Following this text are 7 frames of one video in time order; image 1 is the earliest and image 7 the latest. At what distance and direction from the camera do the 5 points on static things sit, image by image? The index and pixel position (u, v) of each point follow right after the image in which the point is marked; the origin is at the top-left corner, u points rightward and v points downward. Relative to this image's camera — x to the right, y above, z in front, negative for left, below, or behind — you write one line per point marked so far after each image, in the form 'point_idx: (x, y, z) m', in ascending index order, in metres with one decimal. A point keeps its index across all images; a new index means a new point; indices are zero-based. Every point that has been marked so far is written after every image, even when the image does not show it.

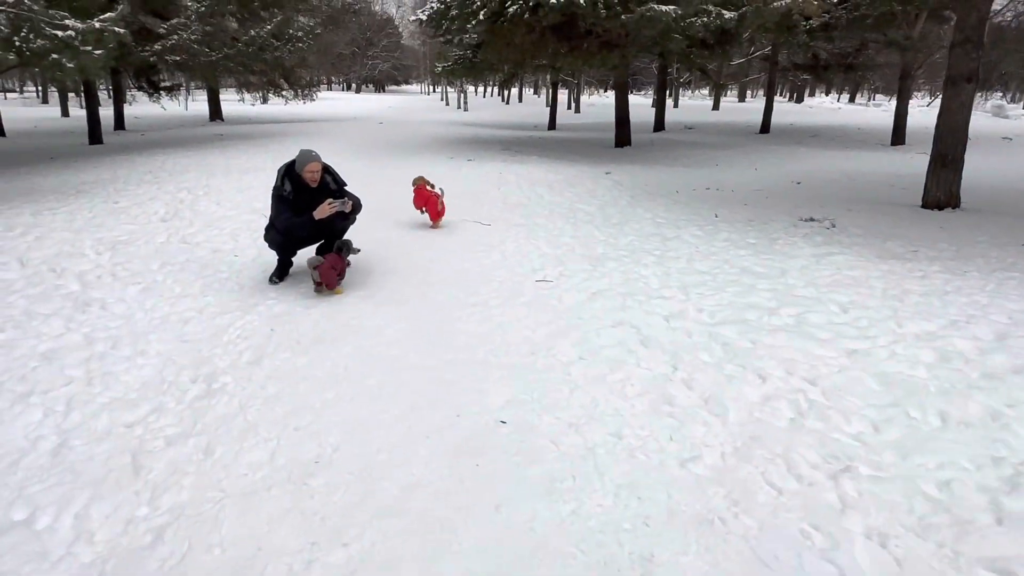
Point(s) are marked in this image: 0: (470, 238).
0: (-0.4, +0.5, +6.6) m
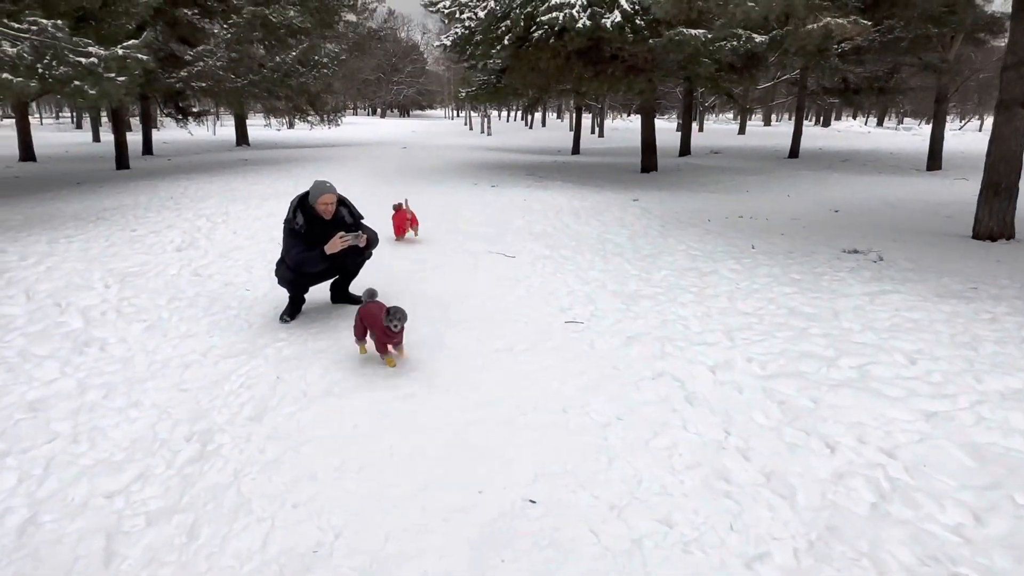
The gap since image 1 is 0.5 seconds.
0: (-0.2, +0.2, +6.3) m
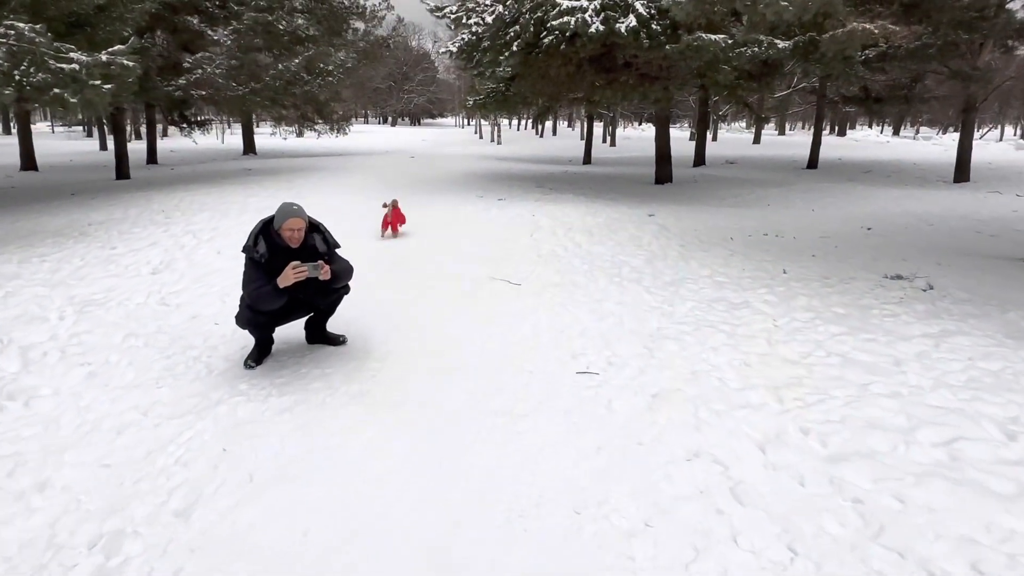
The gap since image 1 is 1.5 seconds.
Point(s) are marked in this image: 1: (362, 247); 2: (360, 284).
0: (-0.1, -0.1, +5.5) m
1: (-1.9, +0.6, +8.6) m
2: (-1.4, 0.0, +6.2) m
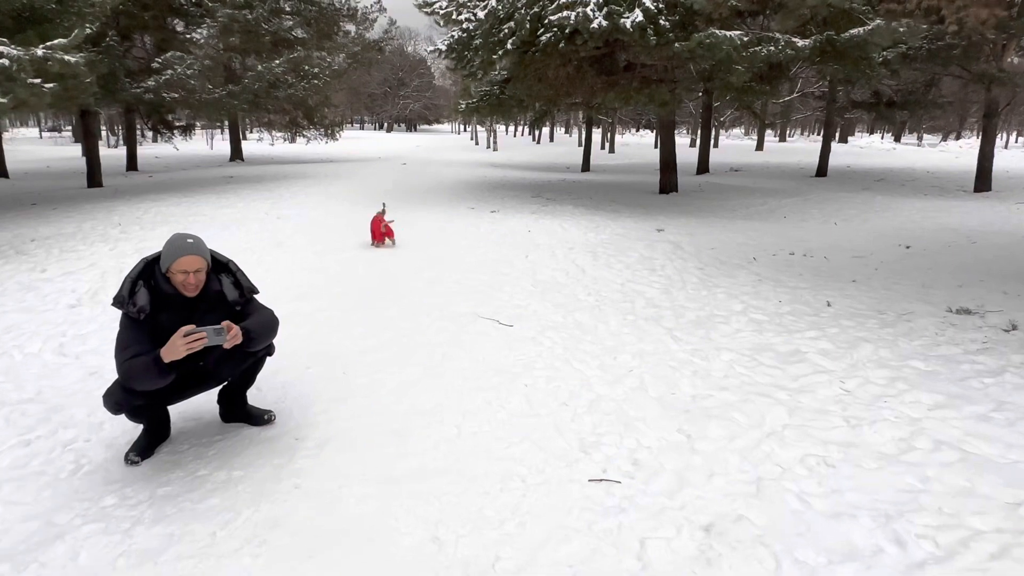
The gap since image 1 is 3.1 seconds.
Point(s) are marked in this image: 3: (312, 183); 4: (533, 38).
0: (-0.2, -0.4, +4.4) m
1: (-2.0, +0.2, +7.4) m
2: (-1.5, -0.3, +5.0) m
3: (-5.5, +2.9, +18.9) m
4: (+0.4, +4.6, +12.7) m
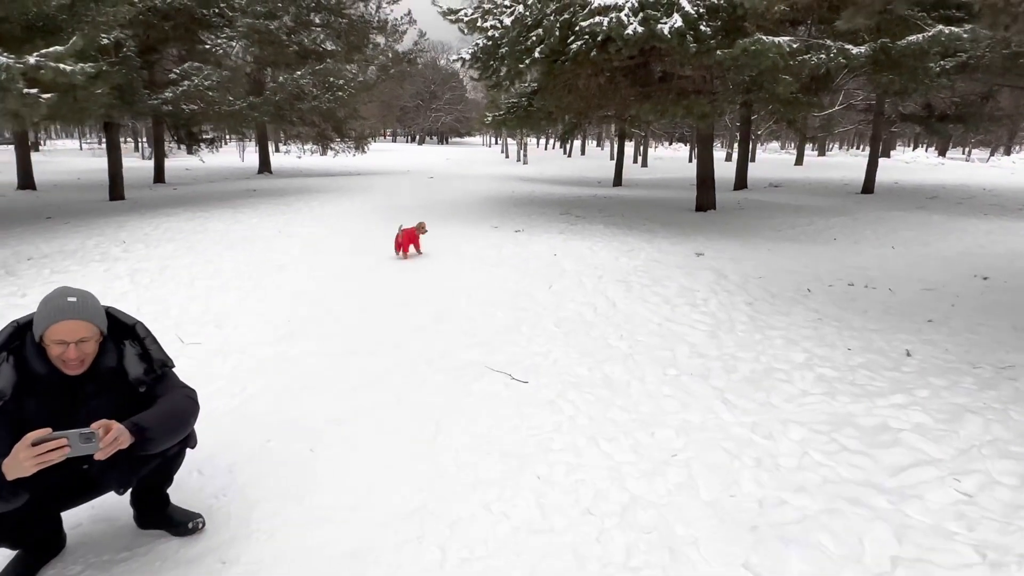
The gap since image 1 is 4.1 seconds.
0: (-0.1, -0.7, +3.5) m
1: (-1.8, -0.1, +6.7) m
2: (-1.4, -0.6, +4.3) m
3: (-4.8, +2.4, +18.3) m
4: (+0.9, +4.2, +11.9) m
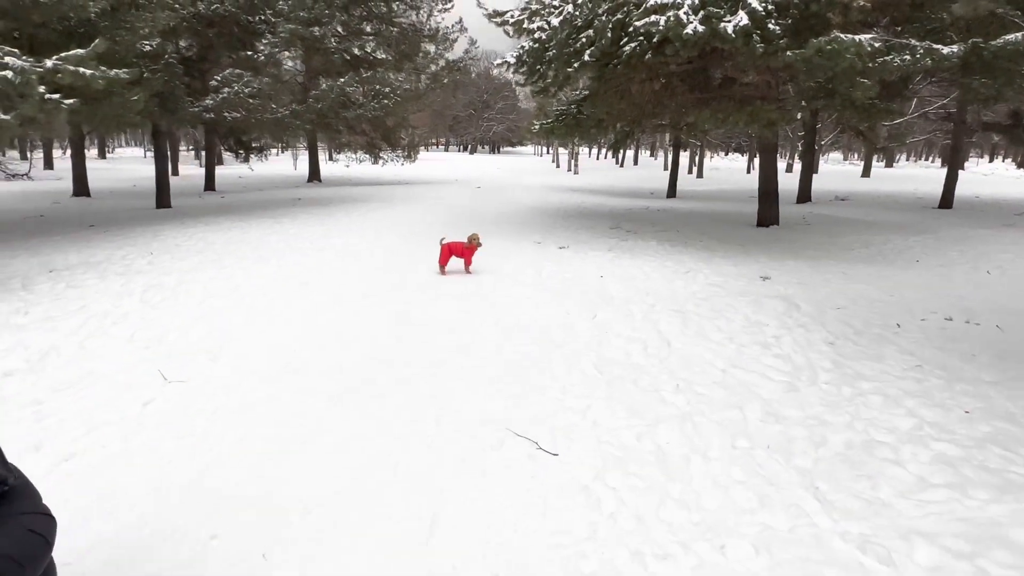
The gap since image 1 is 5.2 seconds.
0: (0.0, -0.9, +2.7) m
1: (-1.4, -0.3, +5.9) m
2: (-1.2, -0.8, +3.5) m
3: (-3.5, +2.1, +17.8) m
4: (+1.7, +3.9, +11.1) m
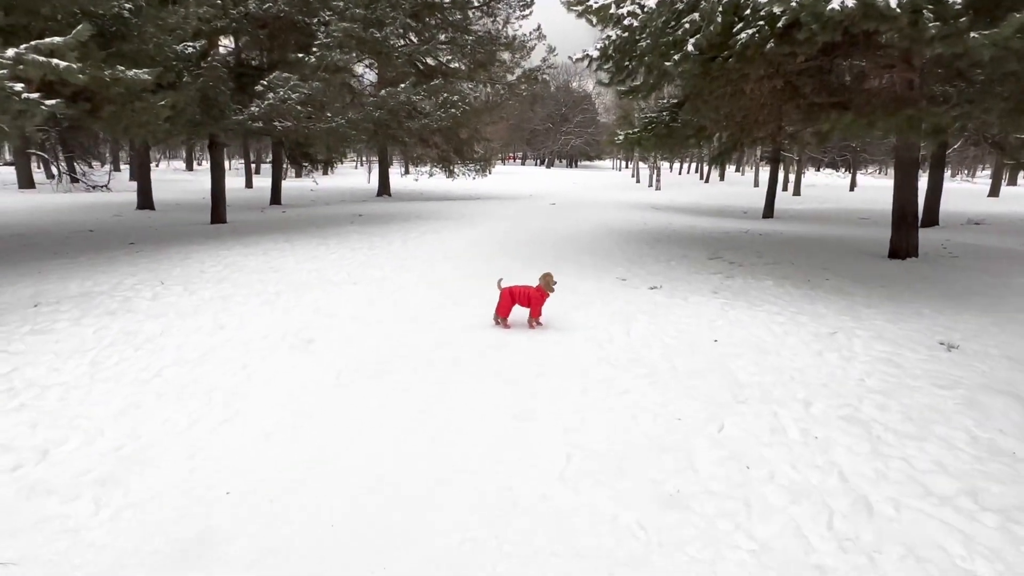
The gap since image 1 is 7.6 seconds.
0: (0.0, -1.3, +0.6) m
1: (-1.0, -0.8, +4.0) m
2: (-1.1, -1.2, +1.5) m
3: (-1.7, +1.4, +16.0) m
4: (+2.7, +3.2, +8.8) m
